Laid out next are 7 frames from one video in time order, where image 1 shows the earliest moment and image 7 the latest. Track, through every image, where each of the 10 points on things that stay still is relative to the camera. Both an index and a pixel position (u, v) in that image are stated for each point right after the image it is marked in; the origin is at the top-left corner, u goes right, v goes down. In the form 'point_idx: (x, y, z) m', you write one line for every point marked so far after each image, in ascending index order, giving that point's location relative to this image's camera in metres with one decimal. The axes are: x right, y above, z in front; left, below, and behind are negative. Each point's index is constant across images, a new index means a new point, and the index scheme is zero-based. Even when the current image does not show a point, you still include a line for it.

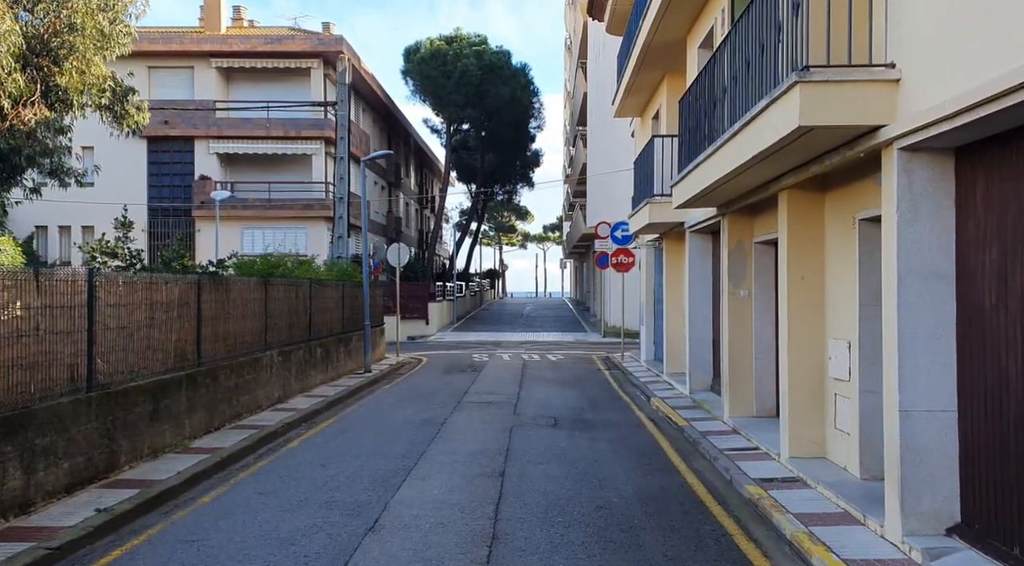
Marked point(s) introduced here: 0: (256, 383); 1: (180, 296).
0: (-3.7, -1.5, +12.0) m
1: (-3.9, -0.2, +9.8) m
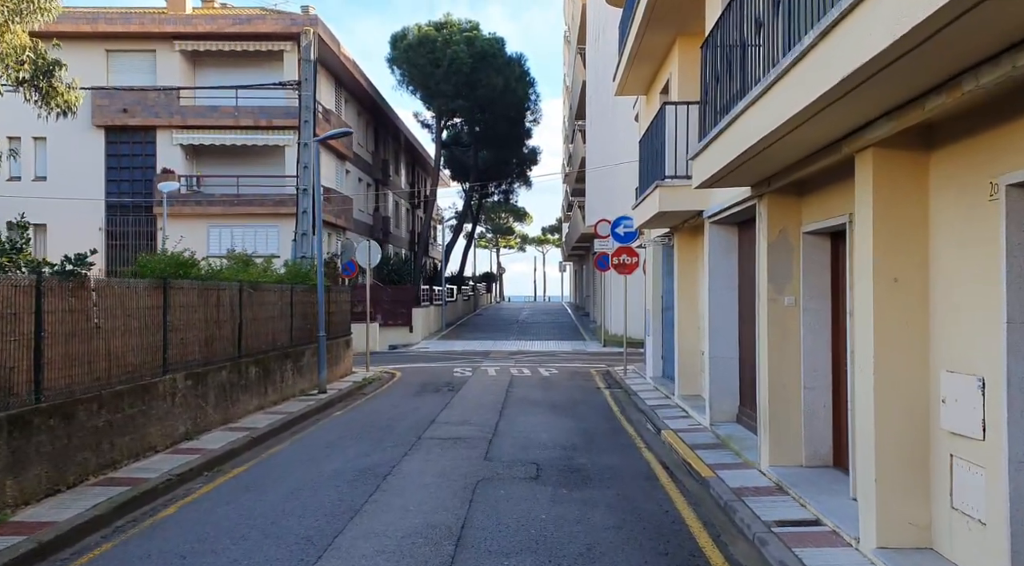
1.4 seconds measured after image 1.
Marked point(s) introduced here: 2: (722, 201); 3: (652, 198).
0: (-4.1, -1.5, +9.2) m
1: (-4.2, -0.2, +7.0) m
2: (+2.6, +1.0, +10.5) m
3: (+2.1, +1.2, +12.3) m
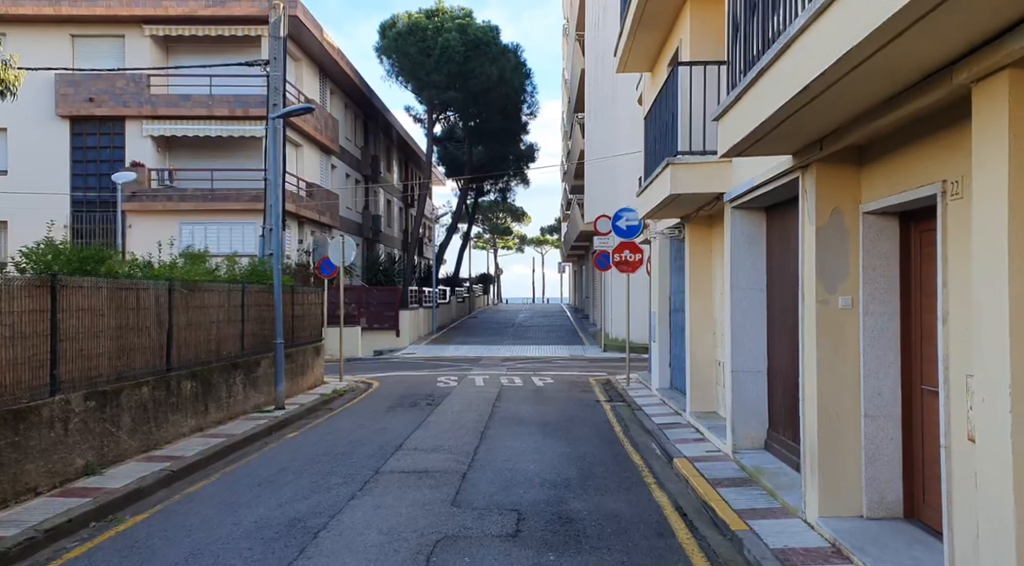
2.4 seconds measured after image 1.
0: (-4.3, -1.5, +7.2) m
1: (-4.5, -0.1, +5.0) m
2: (+2.4, +1.1, +8.5) m
3: (+1.8, +1.3, +10.3) m
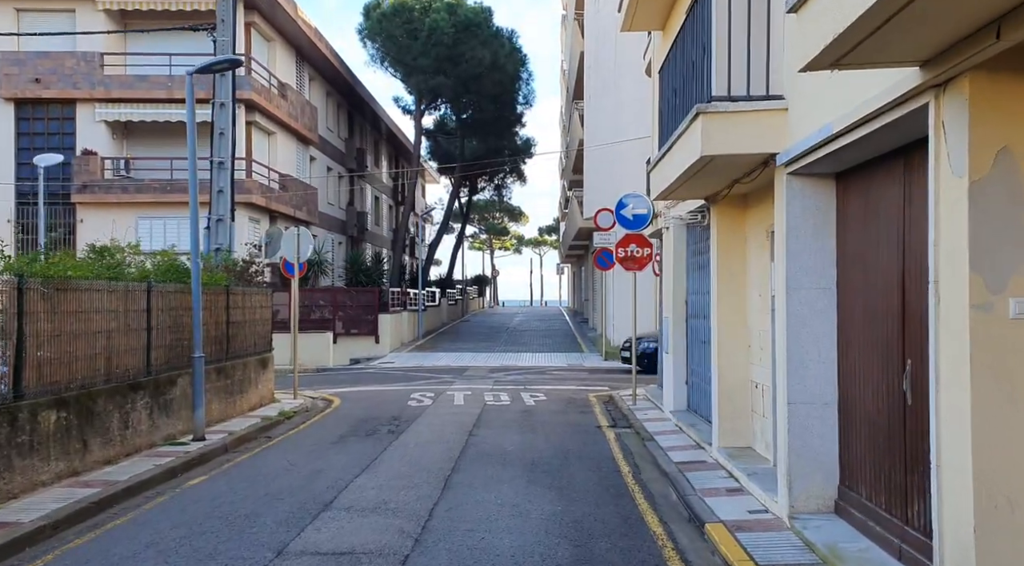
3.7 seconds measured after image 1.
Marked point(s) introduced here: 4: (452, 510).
0: (-4.5, -1.4, +4.5) m
1: (-4.7, -0.1, +2.2) m
2: (+2.2, +1.1, +5.8) m
3: (+1.6, +1.3, +7.5) m
4: (-0.5, -2.0, +7.2) m
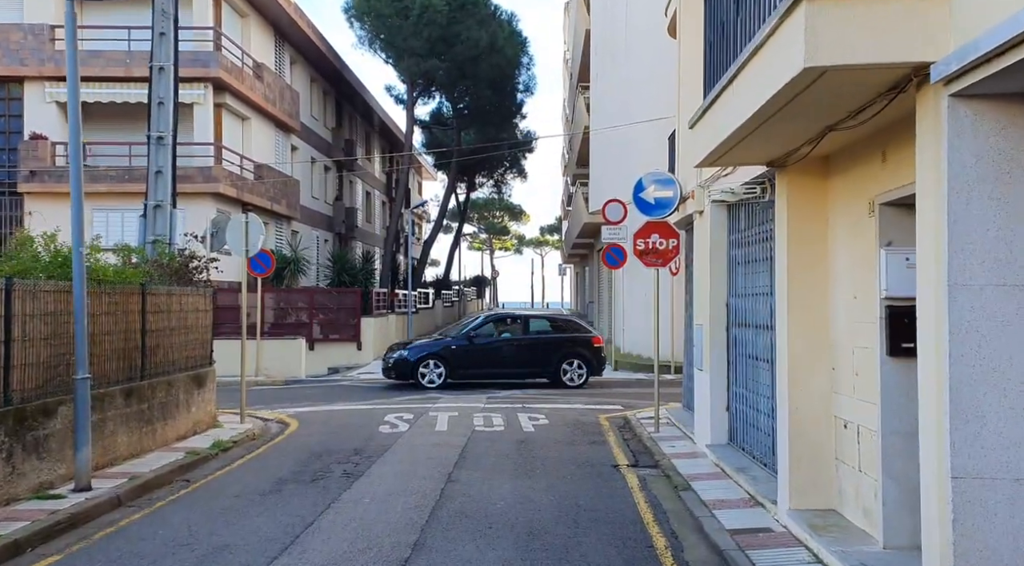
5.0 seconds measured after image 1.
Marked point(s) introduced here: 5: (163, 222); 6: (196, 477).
0: (-4.6, -1.4, +1.8) m
1: (-4.8, 0.0, -0.5) m
2: (+2.1, +1.1, +3.1) m
3: (+1.5, +1.3, +4.8) m
4: (-0.6, -1.9, +4.5) m
5: (-5.8, +1.0, +13.8) m
6: (-3.4, -2.1, +9.1) m
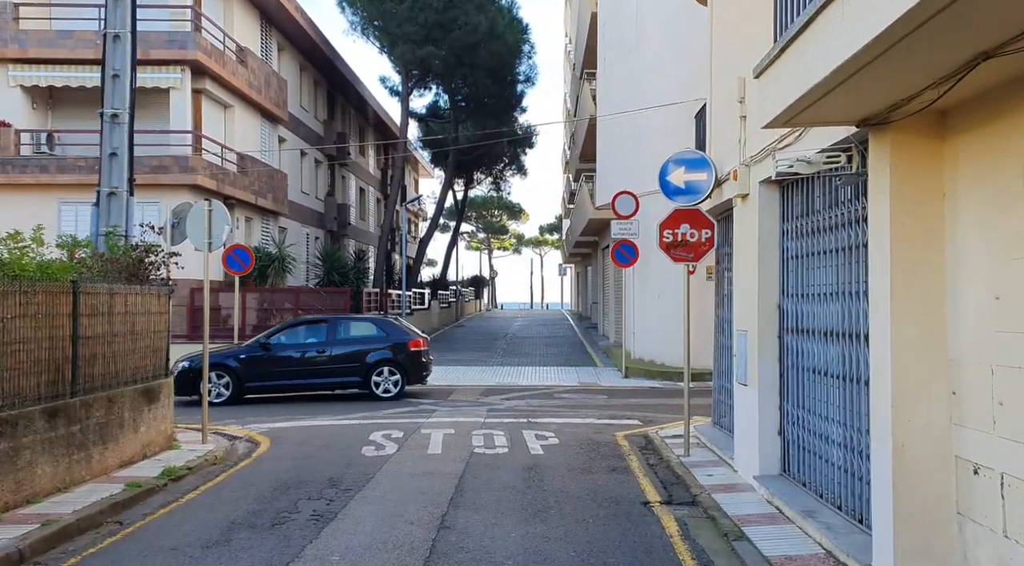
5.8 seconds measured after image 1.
0: (-4.5, -1.3, 0.0) m
1: (-4.7, 0.0, -2.2) m
2: (+2.2, +1.1, +1.4) m
3: (+1.6, +1.4, +3.2) m
4: (-0.5, -1.9, +2.8) m
5: (-5.7, +1.0, +12.1) m
6: (-3.4, -2.1, +7.4) m
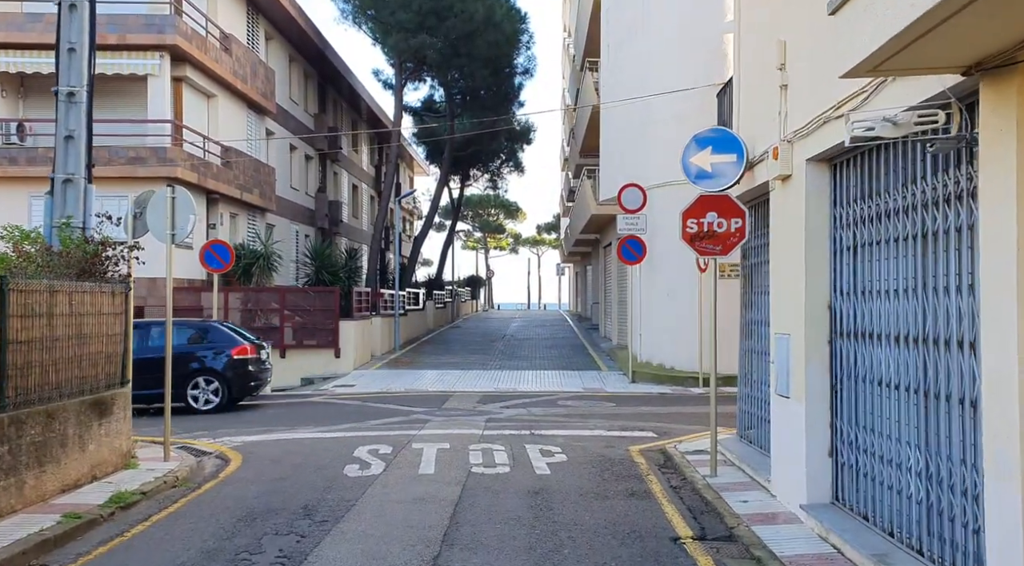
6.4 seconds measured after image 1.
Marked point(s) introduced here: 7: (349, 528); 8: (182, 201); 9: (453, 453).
0: (-4.5, -1.3, -1.2) m
1: (-4.6, 0.0, -3.4) m
2: (+2.2, +1.2, +0.2) m
3: (+1.6, +1.4, +1.9) m
4: (-0.5, -1.8, +1.6) m
5: (-5.7, +1.0, +10.8) m
6: (-3.3, -2.0, +6.2) m
7: (-1.3, -2.0, +6.8) m
8: (-3.8, +1.0, +9.8) m
9: (-0.7, -2.0, +10.0) m
